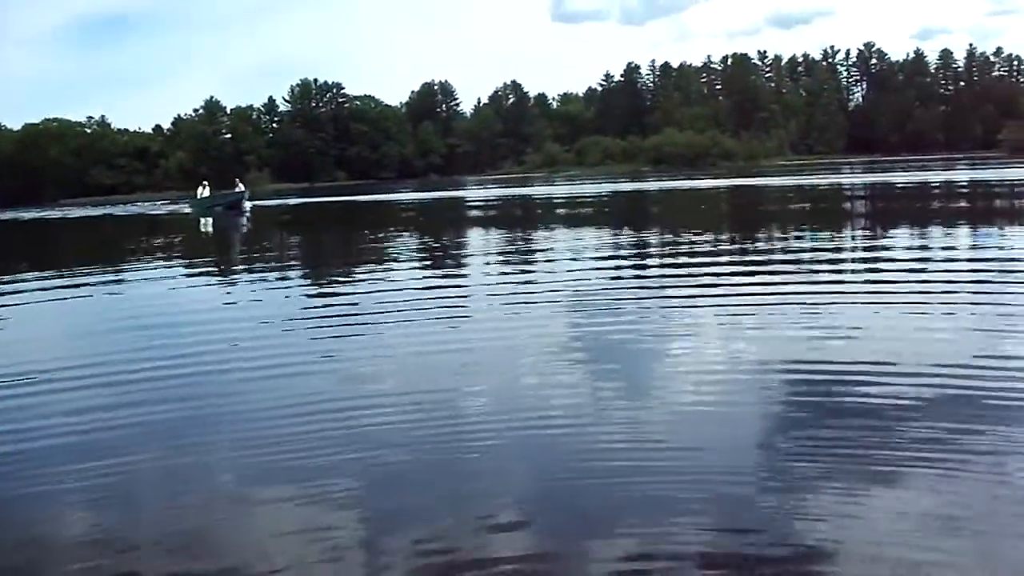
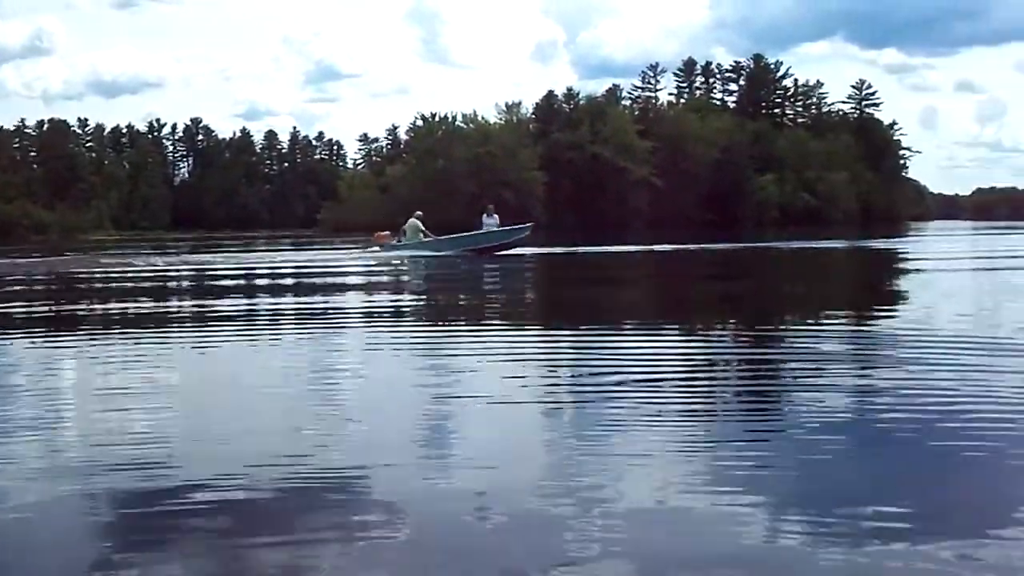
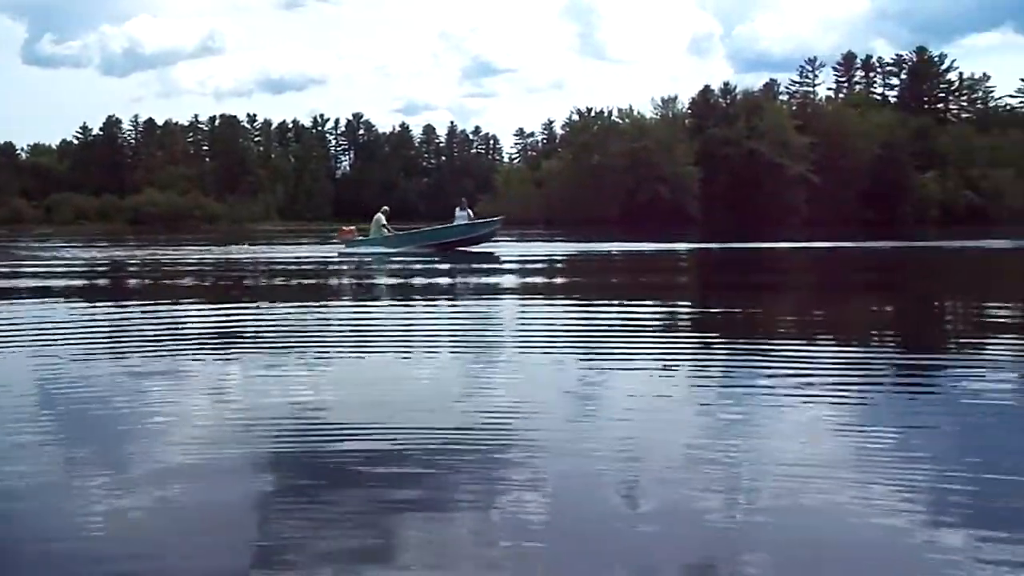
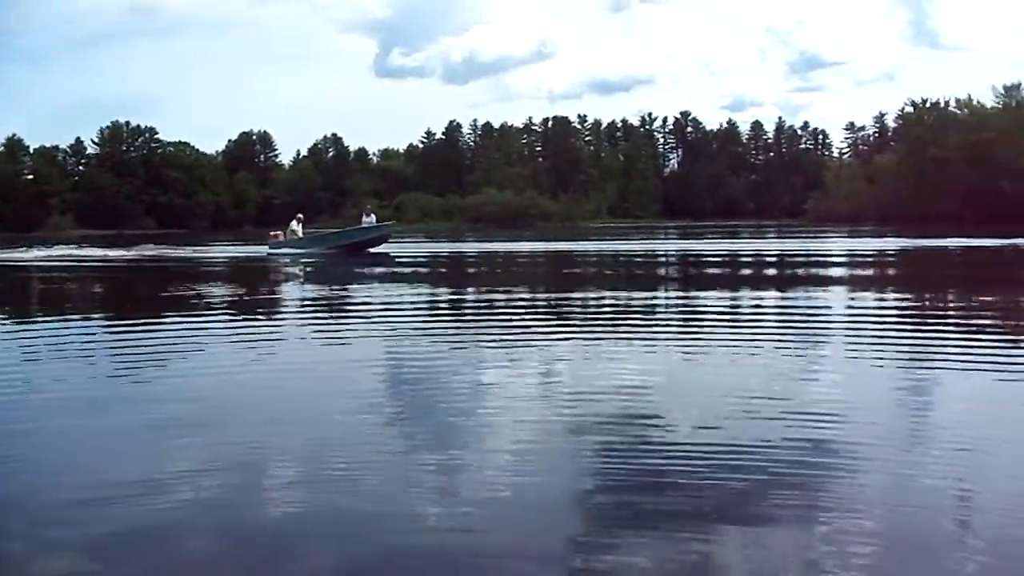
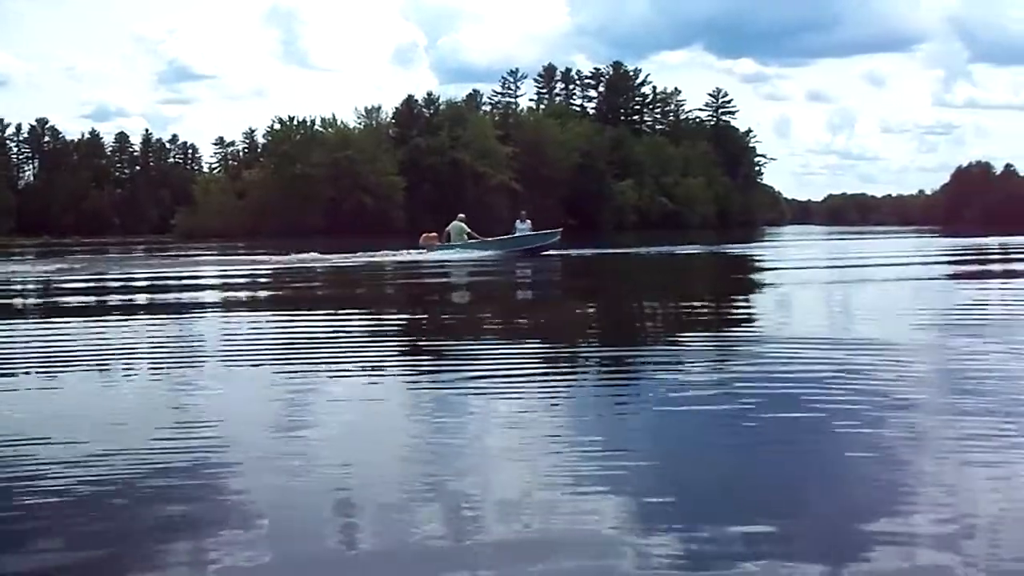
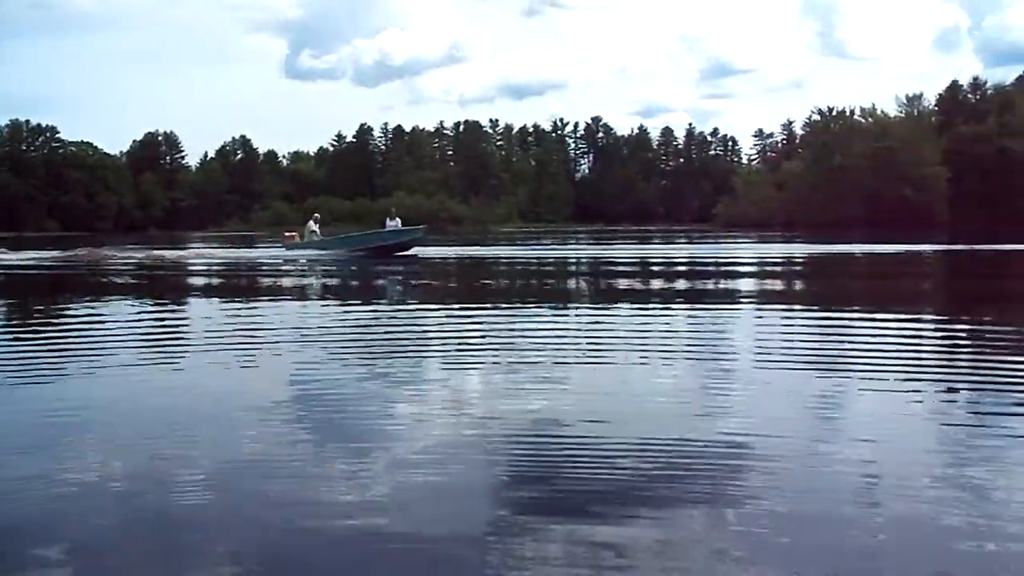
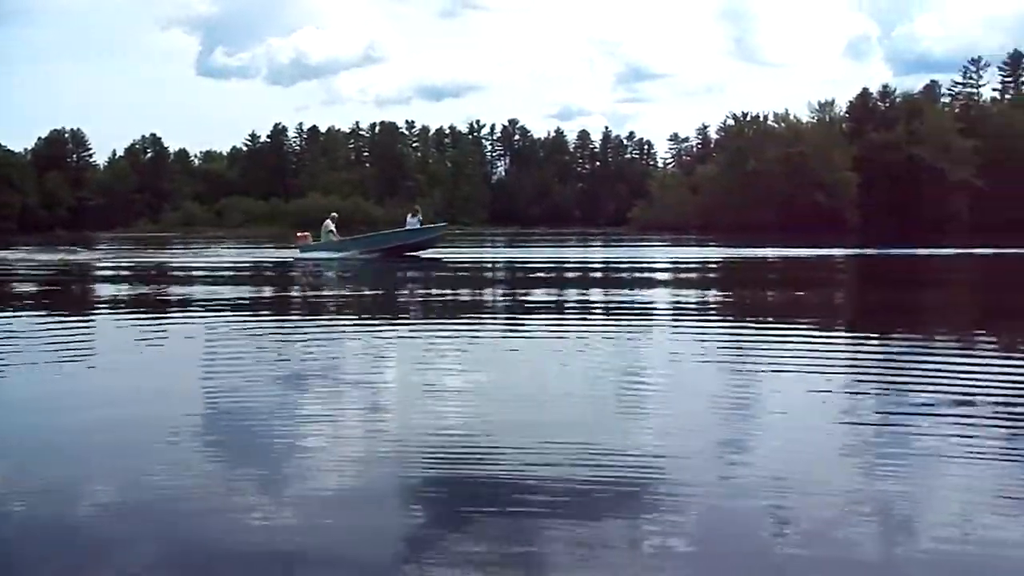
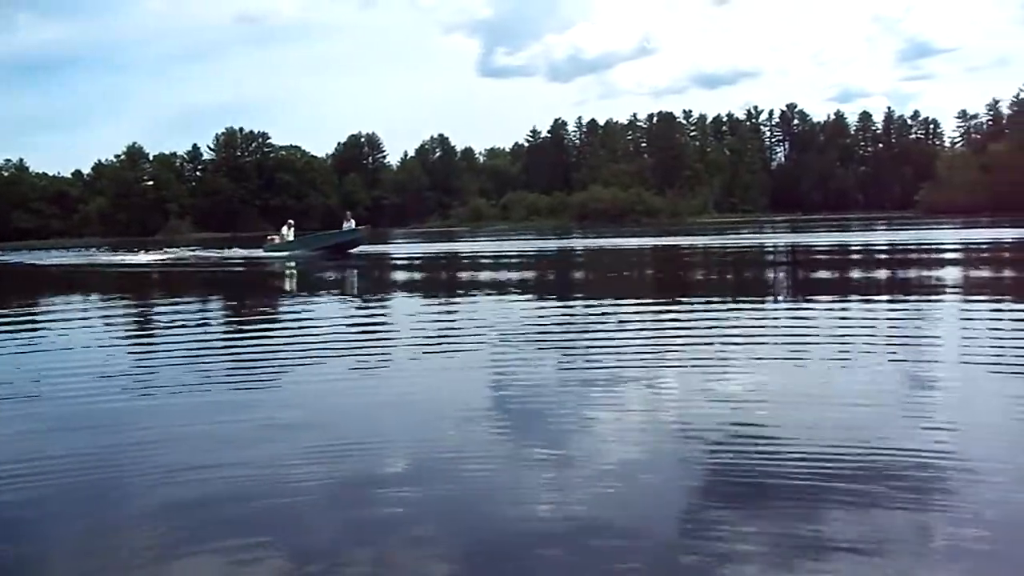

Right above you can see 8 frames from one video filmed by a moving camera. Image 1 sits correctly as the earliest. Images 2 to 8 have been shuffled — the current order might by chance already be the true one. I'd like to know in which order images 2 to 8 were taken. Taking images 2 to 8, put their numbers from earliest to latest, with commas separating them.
8, 4, 6, 7, 3, 2, 5
